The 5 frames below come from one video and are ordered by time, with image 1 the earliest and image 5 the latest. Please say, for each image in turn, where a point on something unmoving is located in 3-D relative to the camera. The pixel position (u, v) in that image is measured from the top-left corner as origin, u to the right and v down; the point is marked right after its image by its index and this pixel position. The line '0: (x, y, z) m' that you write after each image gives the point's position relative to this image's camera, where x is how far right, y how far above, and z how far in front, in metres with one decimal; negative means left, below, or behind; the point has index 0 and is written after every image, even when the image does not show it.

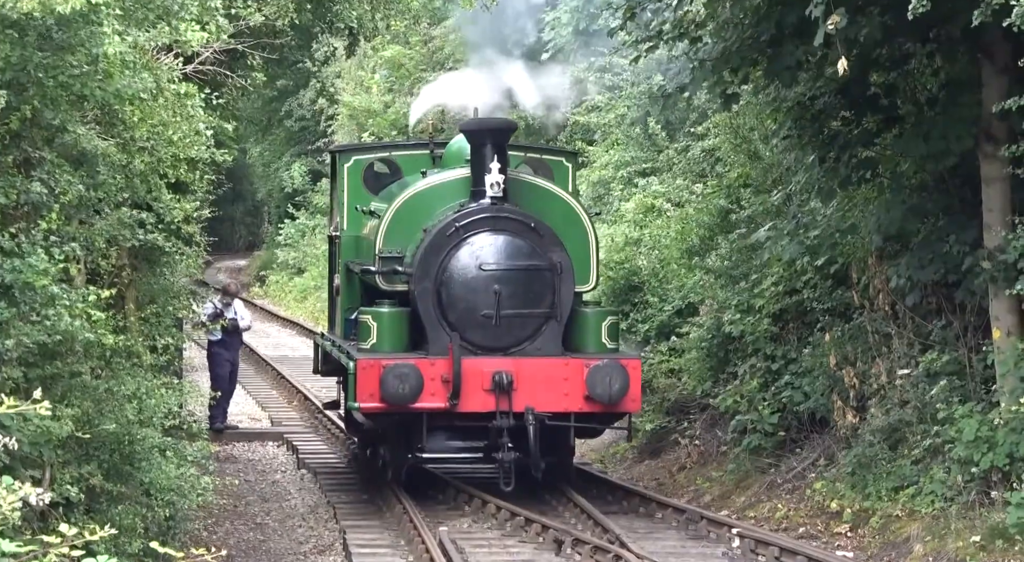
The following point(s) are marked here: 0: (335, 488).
0: (-1.3, -1.5, +12.4) m
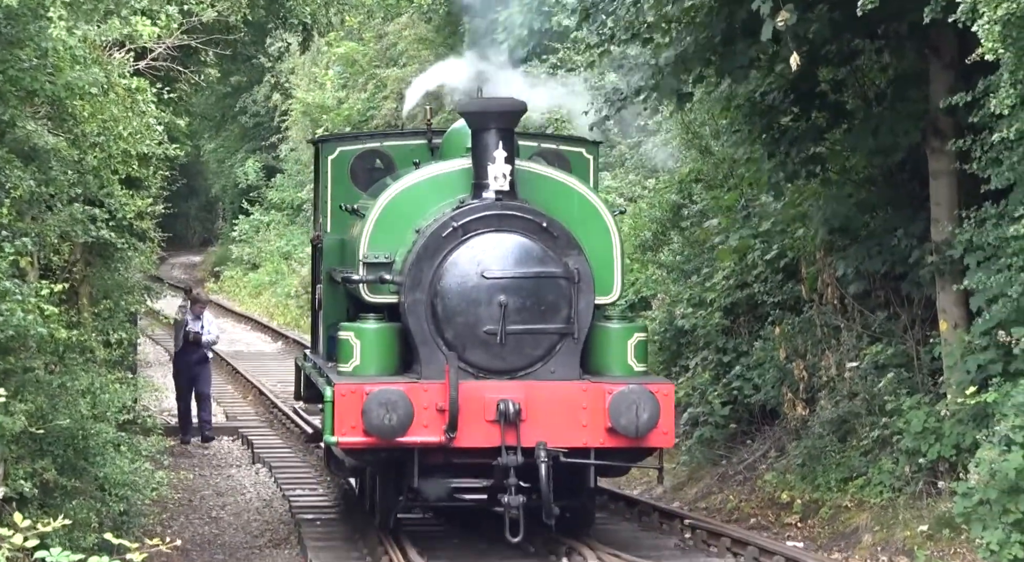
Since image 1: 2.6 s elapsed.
0: (-1.7, -1.5, +12.4) m
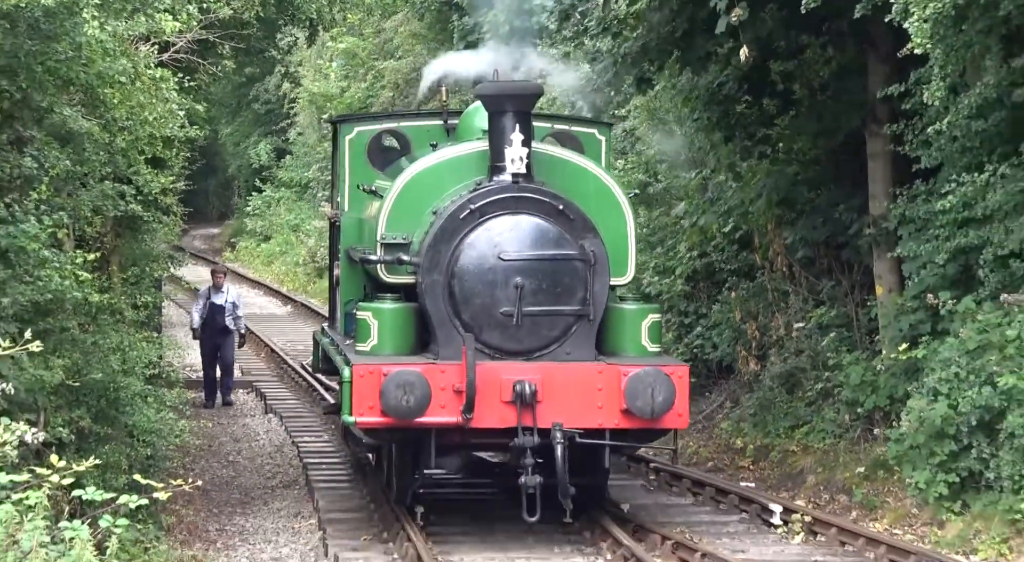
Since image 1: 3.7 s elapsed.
0: (-1.8, -1.2, +13.6) m
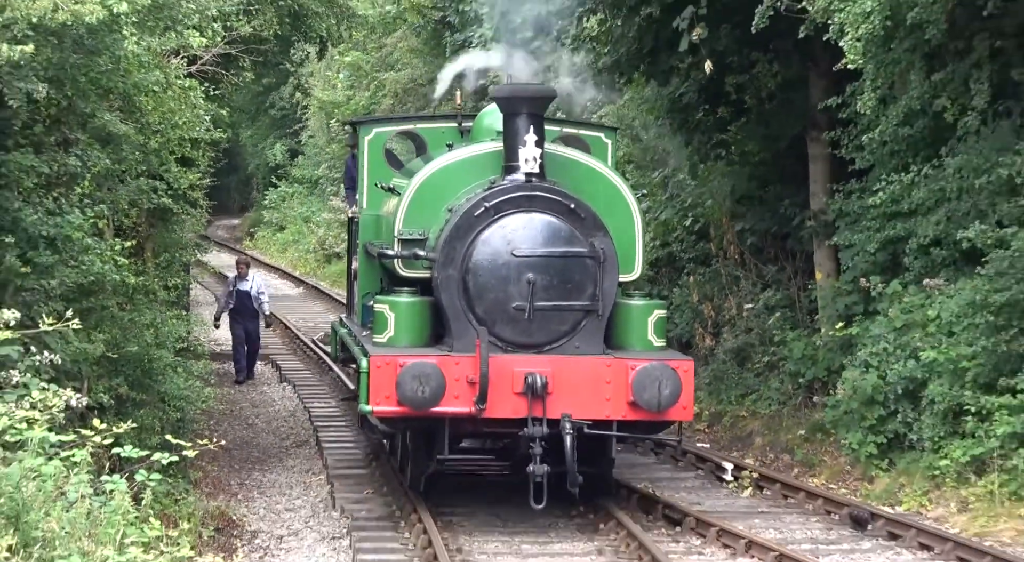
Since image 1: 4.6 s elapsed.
0: (-1.9, -1.1, +15.2) m
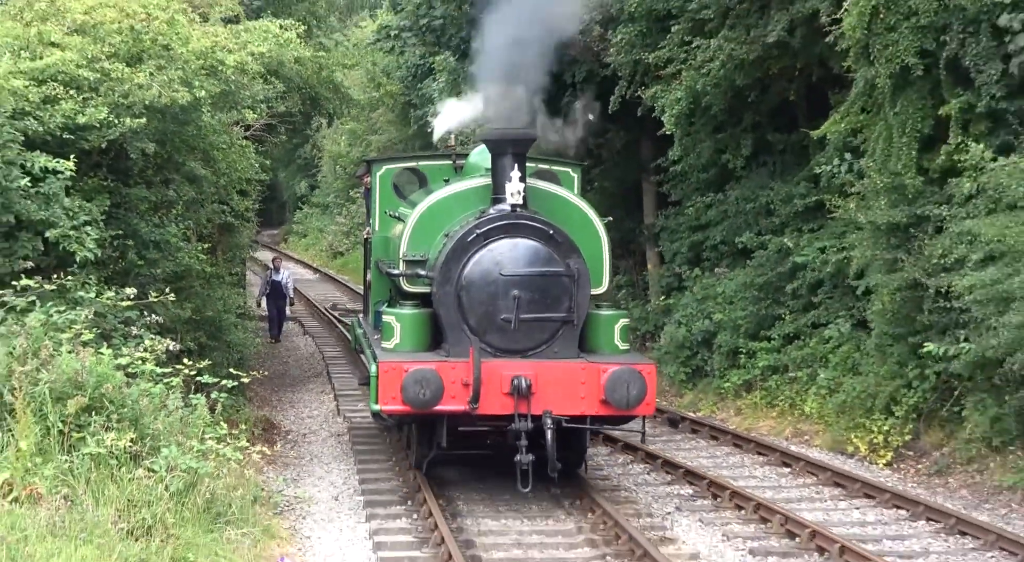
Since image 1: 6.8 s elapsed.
0: (-2.6, -1.0, +22.3) m
